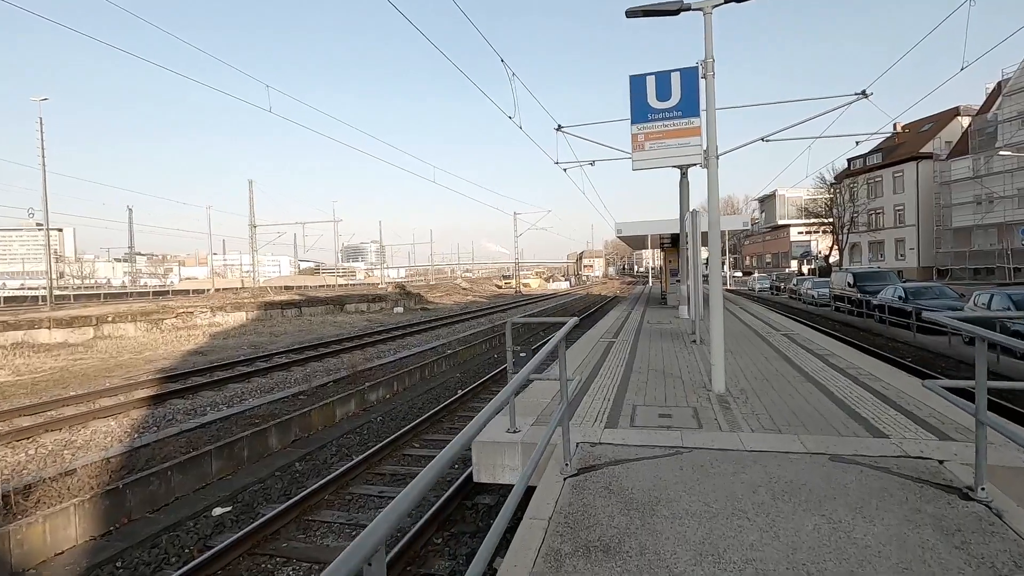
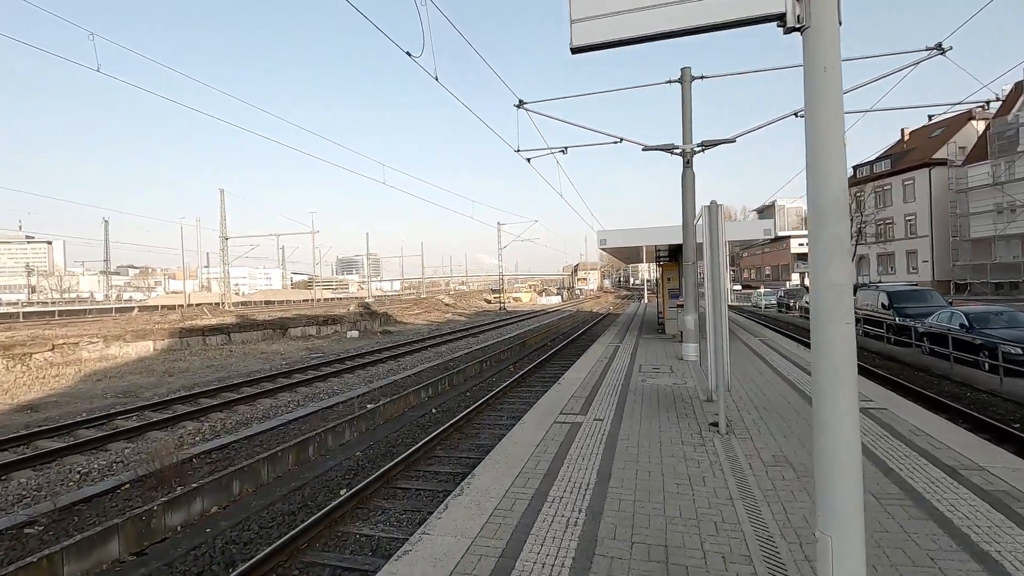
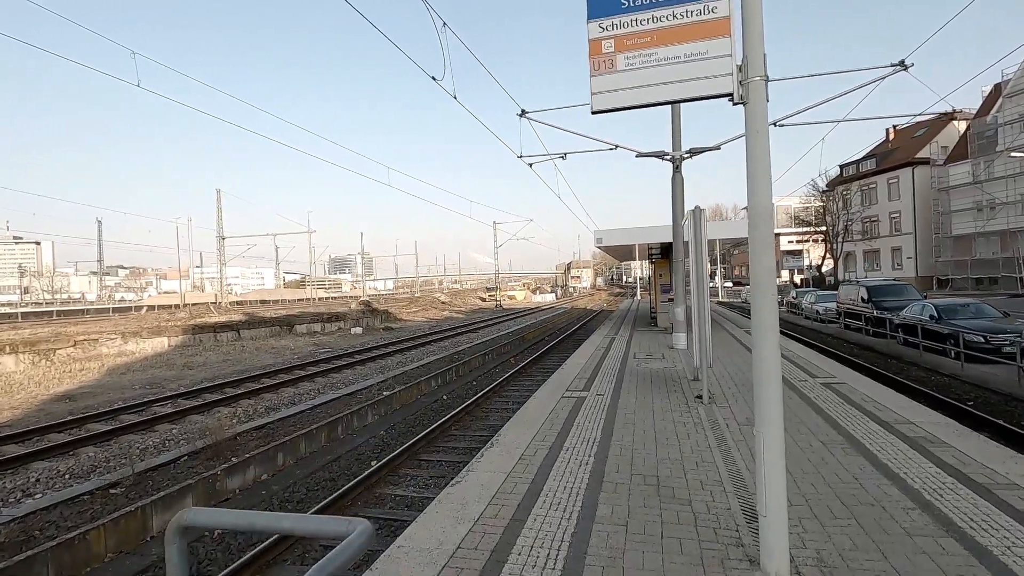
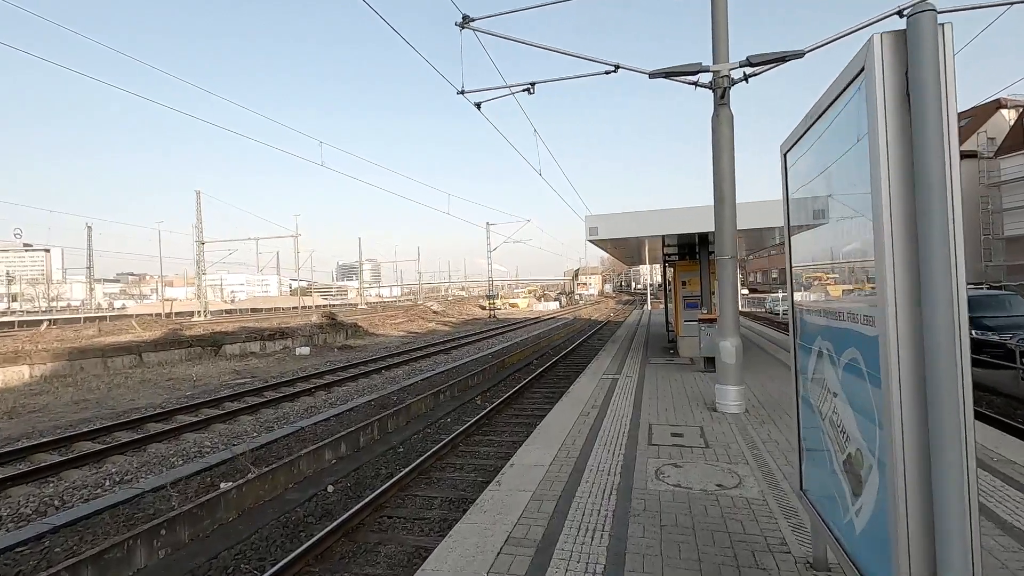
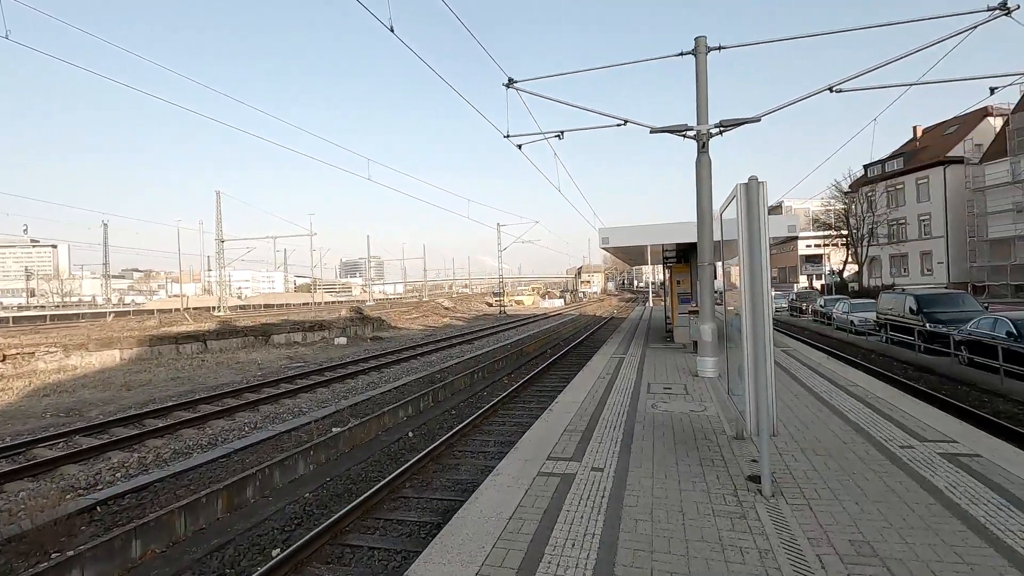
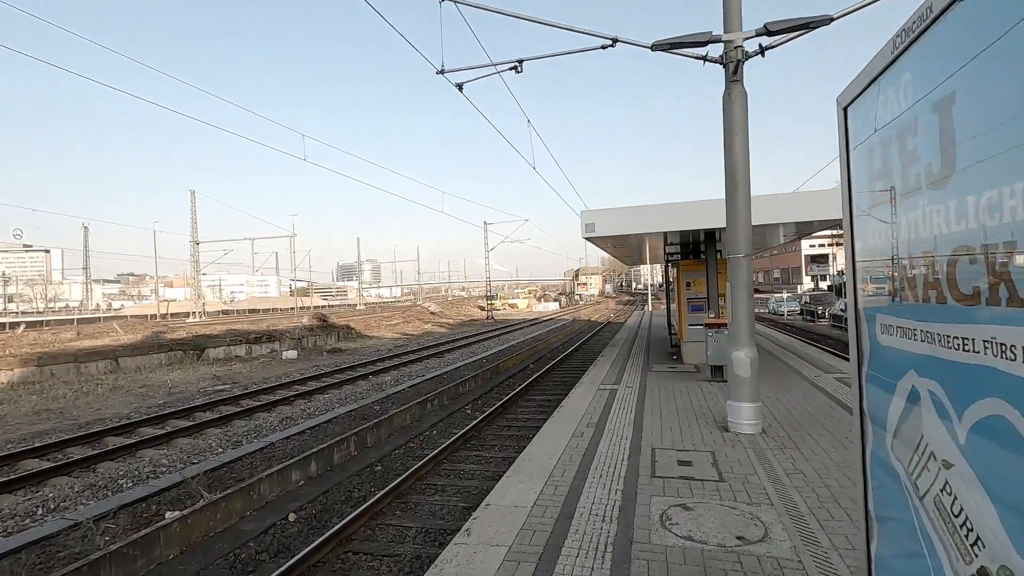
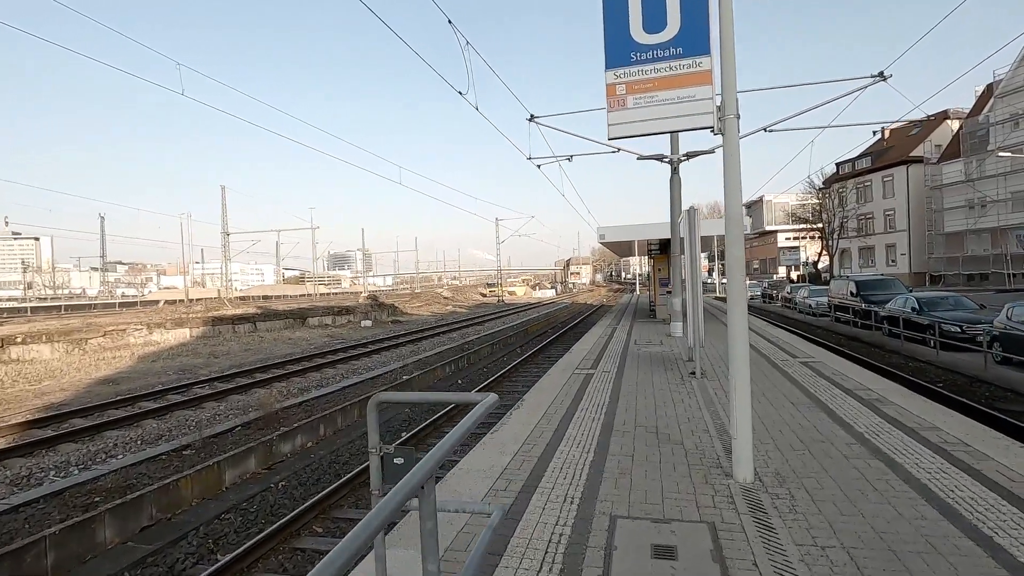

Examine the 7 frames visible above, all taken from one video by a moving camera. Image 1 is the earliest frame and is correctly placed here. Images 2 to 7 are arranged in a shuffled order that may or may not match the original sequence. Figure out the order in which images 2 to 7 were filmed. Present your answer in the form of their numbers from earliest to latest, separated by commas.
7, 3, 2, 5, 4, 6
